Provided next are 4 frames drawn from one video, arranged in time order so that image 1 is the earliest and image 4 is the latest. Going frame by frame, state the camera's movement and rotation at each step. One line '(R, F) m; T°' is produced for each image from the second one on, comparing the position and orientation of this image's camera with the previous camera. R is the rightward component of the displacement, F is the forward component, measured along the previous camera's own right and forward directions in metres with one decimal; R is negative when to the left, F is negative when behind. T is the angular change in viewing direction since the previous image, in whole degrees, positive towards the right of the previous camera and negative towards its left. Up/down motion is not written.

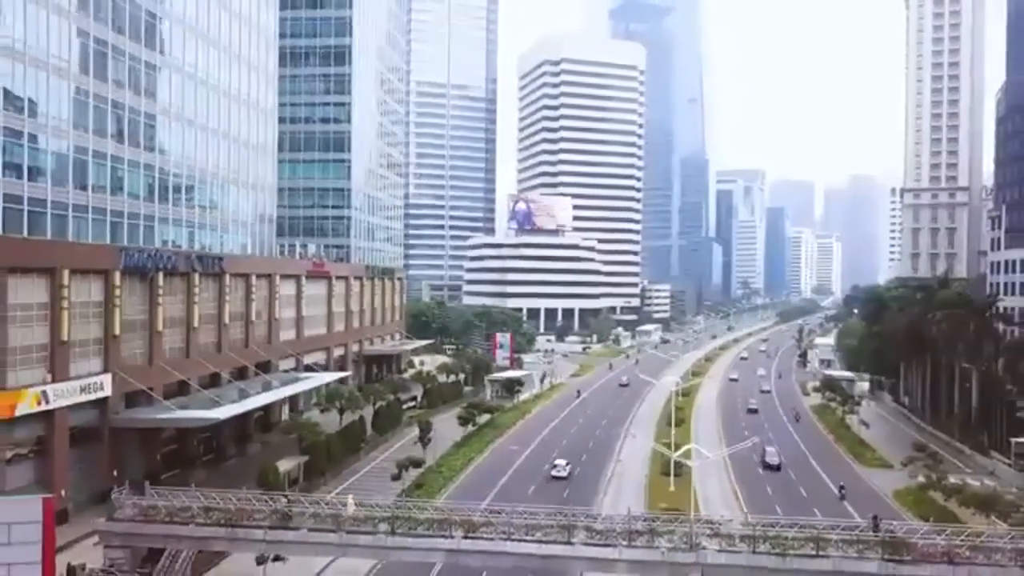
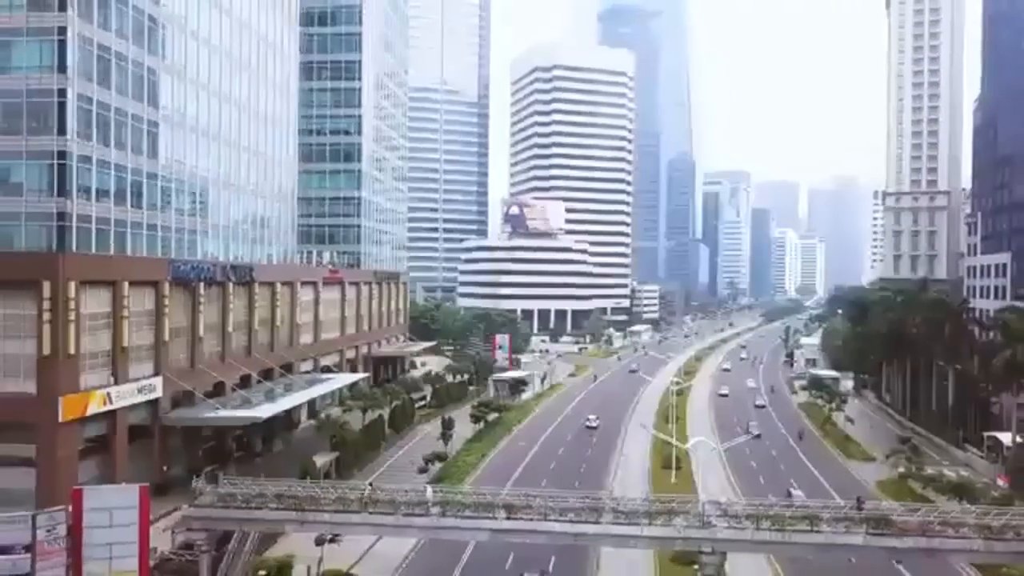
(-1.7, -4.2) m; +1°
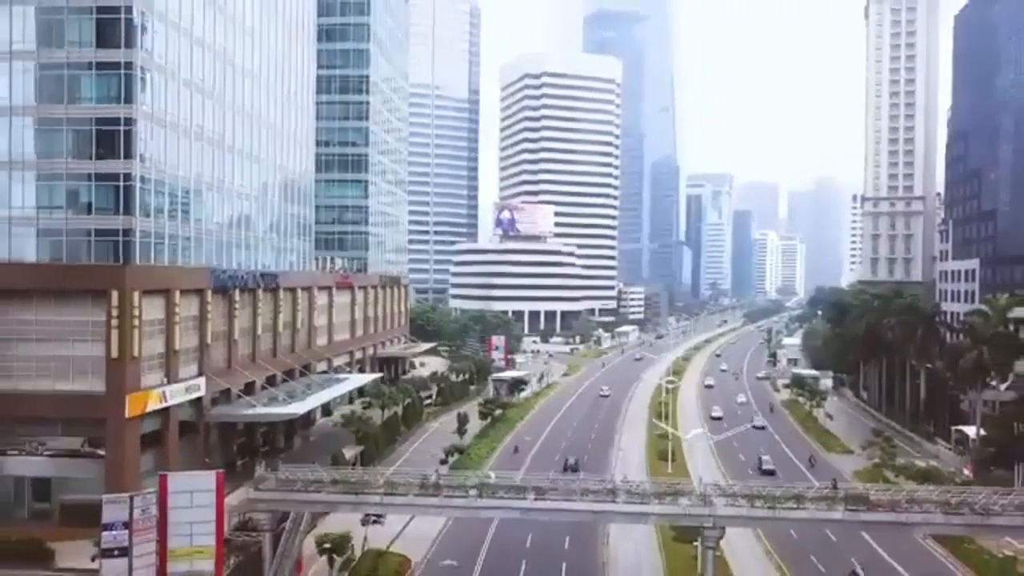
(-1.8, -4.9) m; +1°
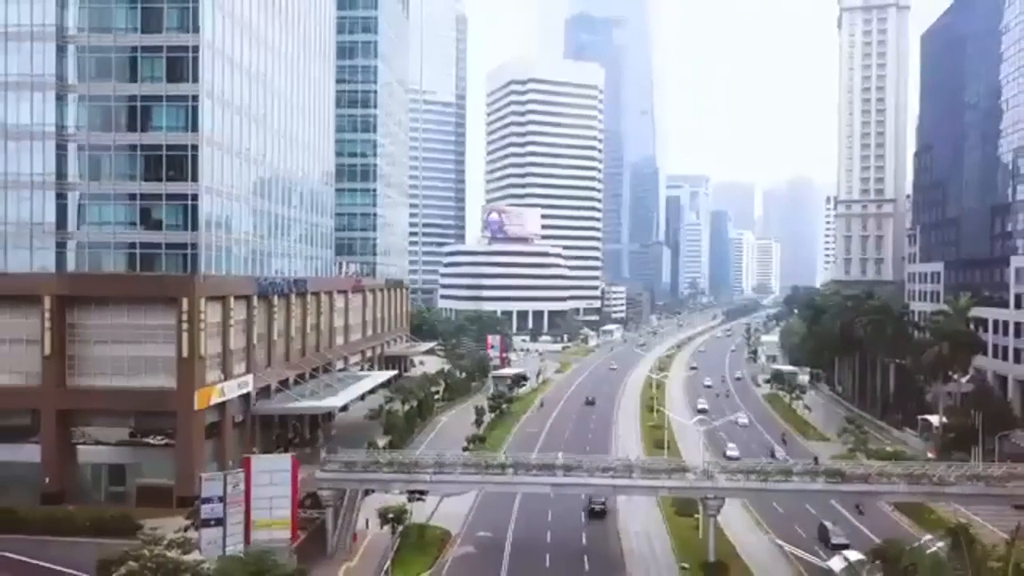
(-2.4, -6.3) m; +1°
